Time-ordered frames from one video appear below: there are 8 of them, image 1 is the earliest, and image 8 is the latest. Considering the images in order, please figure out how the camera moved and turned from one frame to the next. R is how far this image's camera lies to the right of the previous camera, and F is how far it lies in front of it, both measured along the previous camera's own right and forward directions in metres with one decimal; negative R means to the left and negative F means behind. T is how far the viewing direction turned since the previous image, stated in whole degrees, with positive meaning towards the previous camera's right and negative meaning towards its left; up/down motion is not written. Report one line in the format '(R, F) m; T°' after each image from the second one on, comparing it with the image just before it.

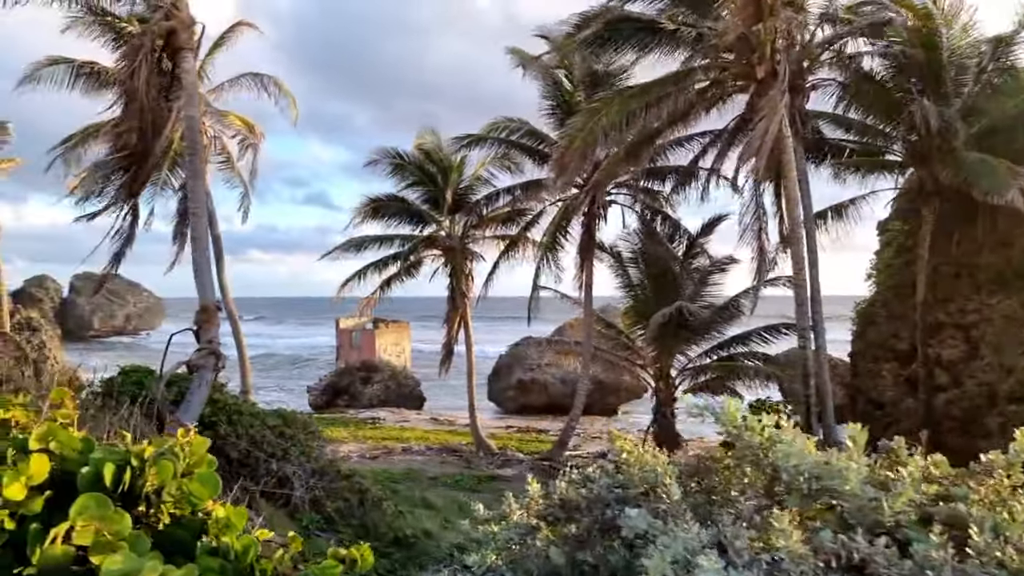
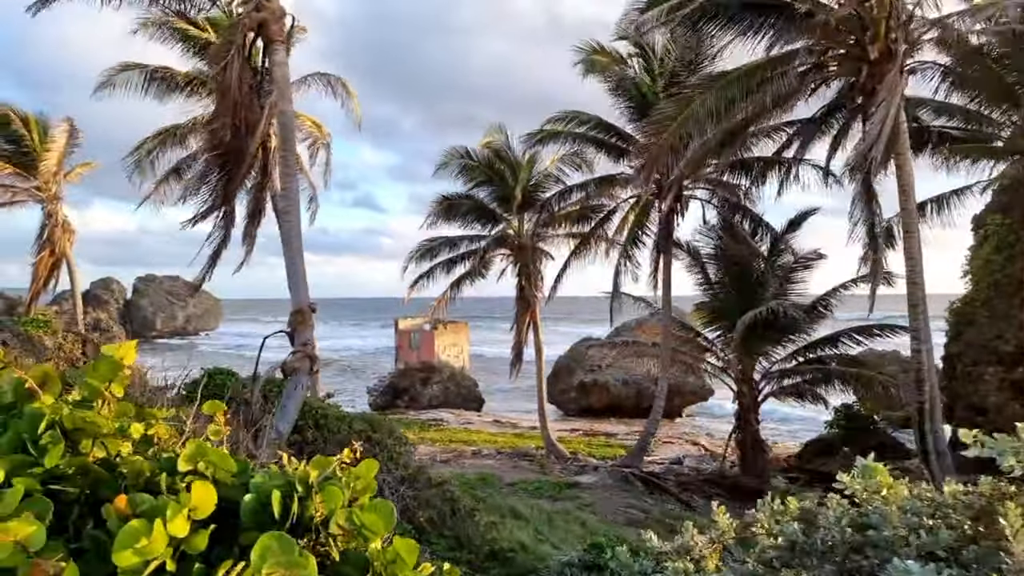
(-0.7, +0.5) m; -4°
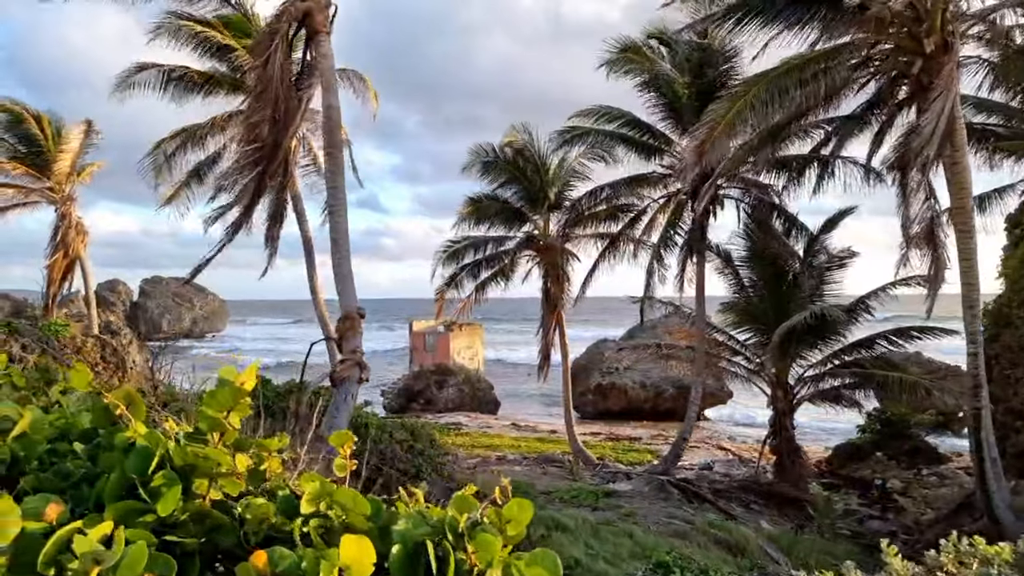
(-0.6, +0.4) m; 0°
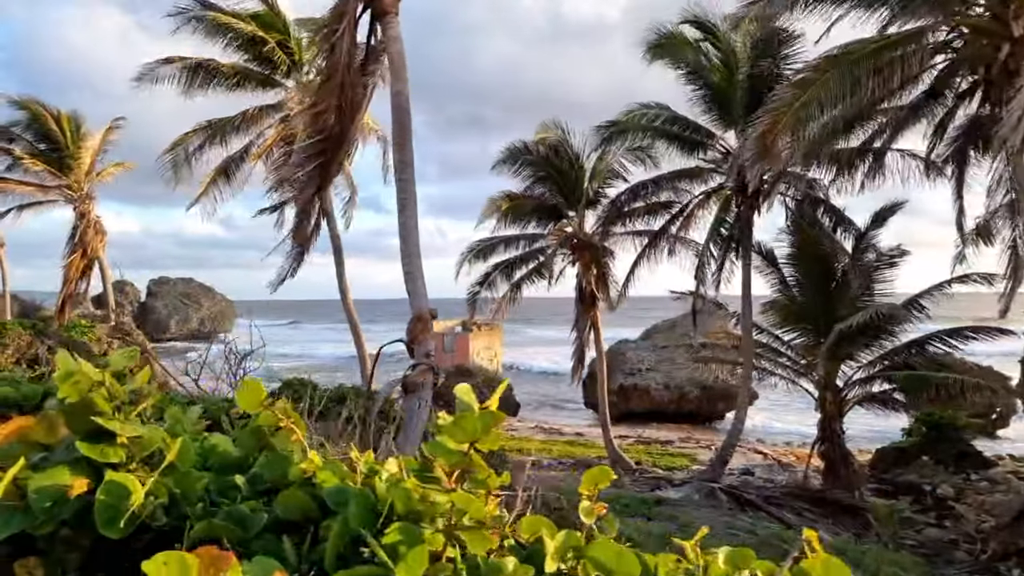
(-0.8, +0.5) m; 0°
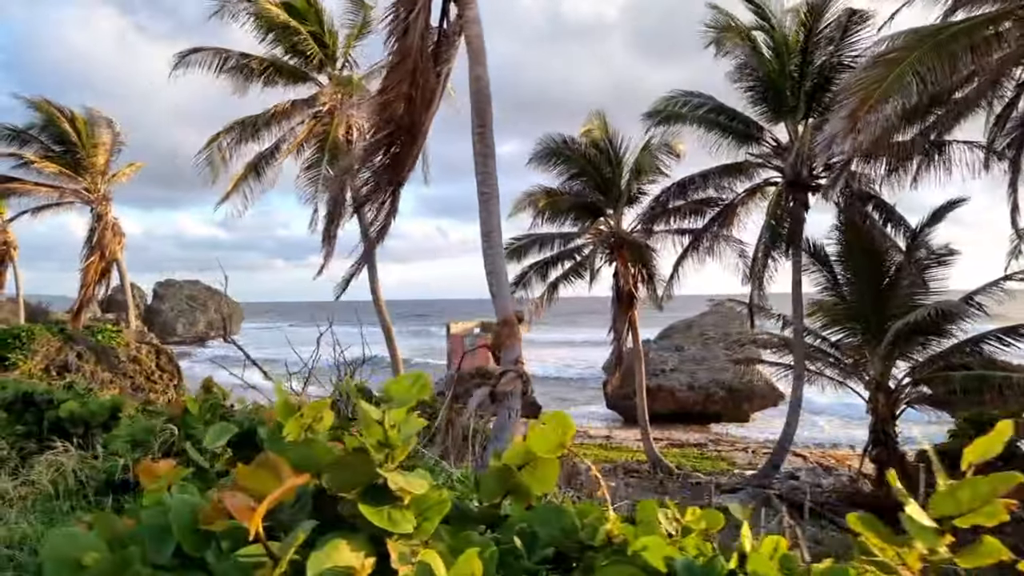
(-0.8, +0.5) m; 0°
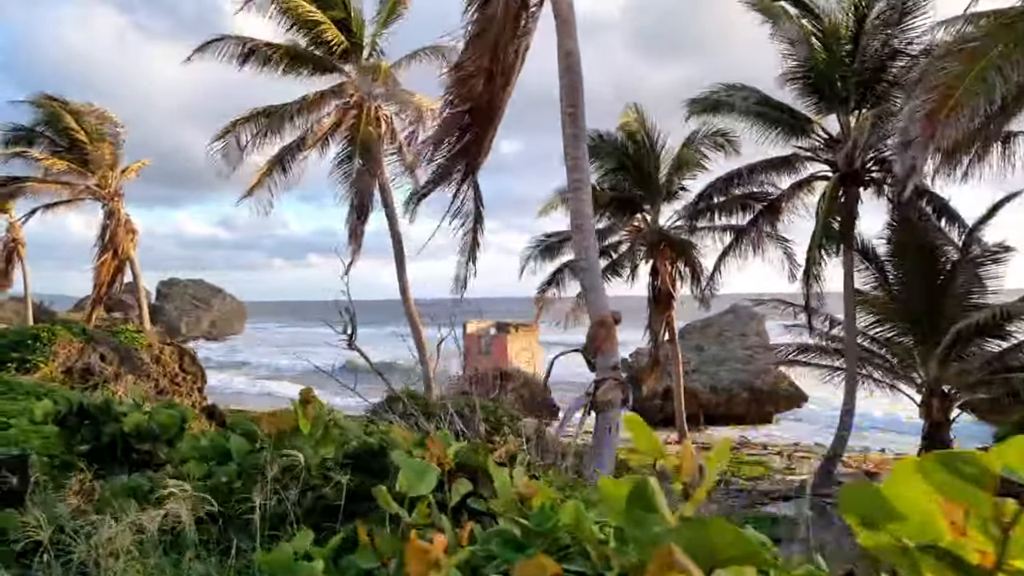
(-0.7, +0.6) m; 0°
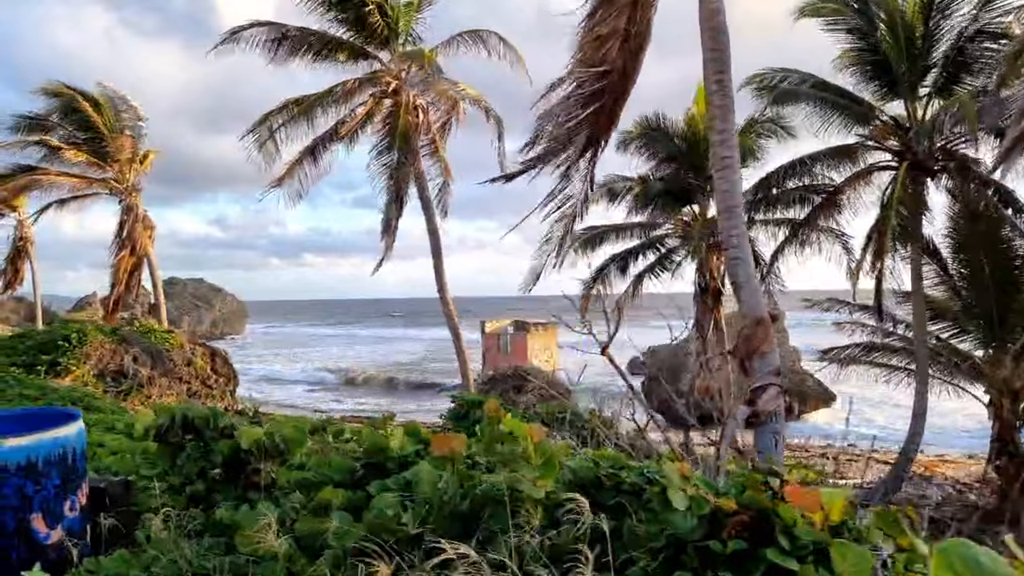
(-1.0, +0.6) m; 0°
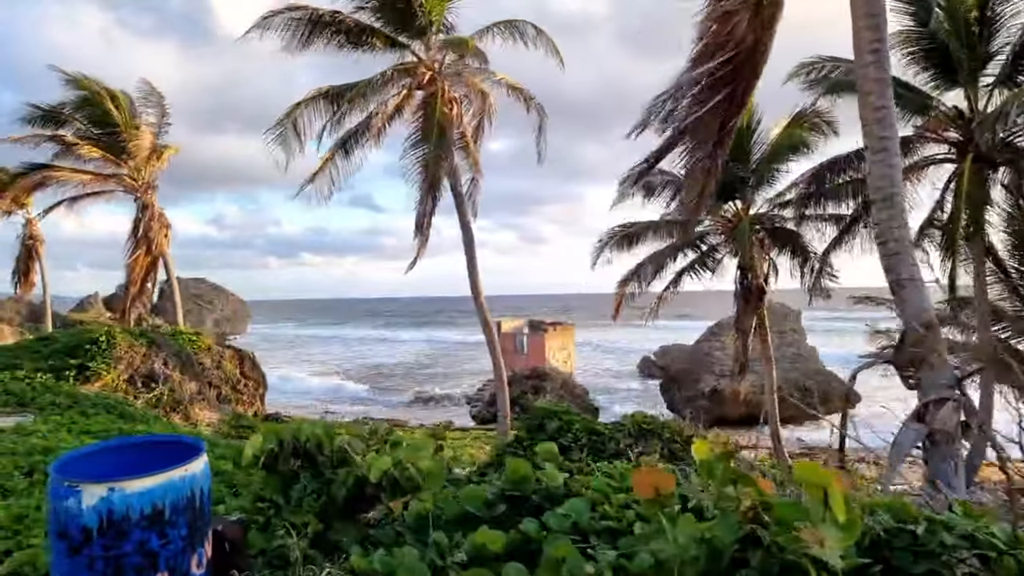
(-0.8, +0.5) m; 0°
